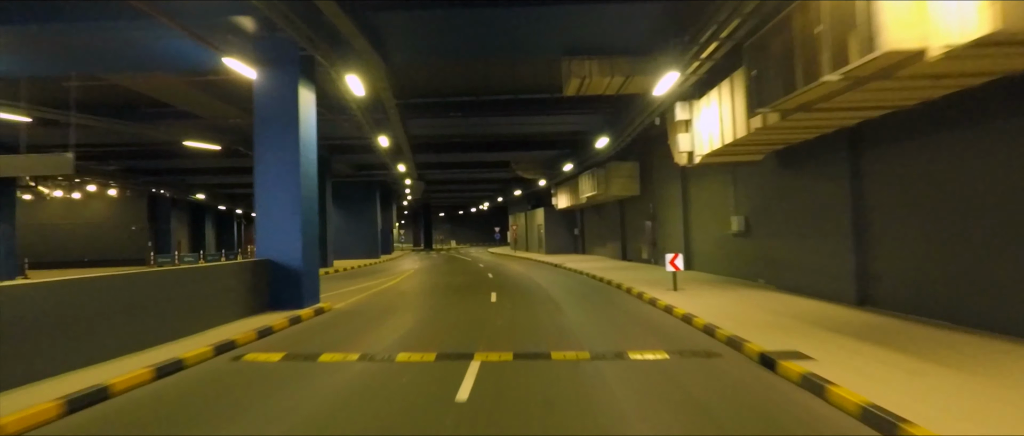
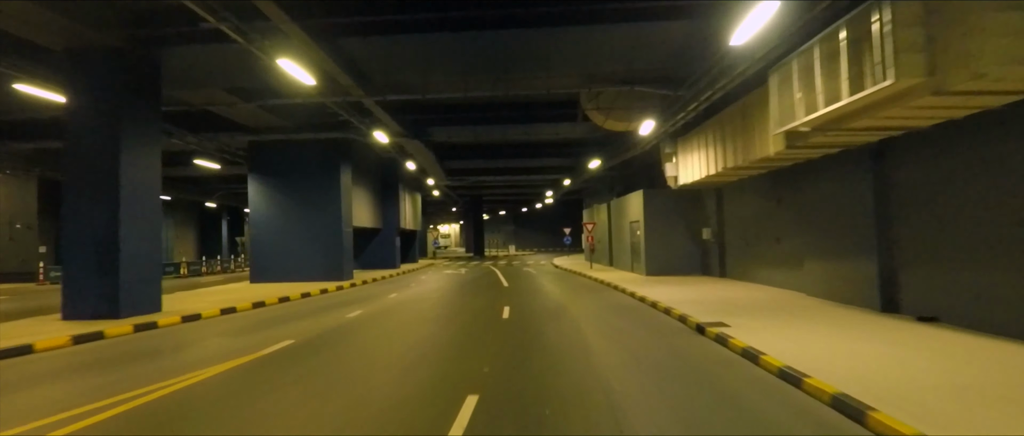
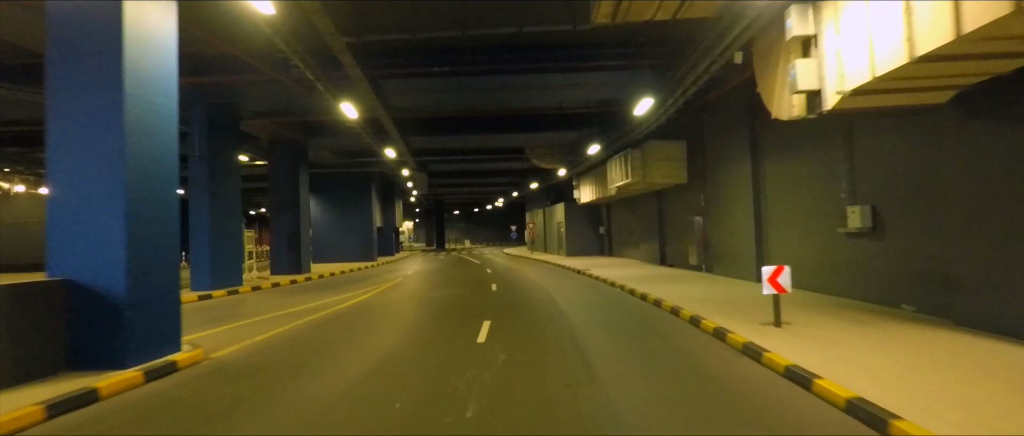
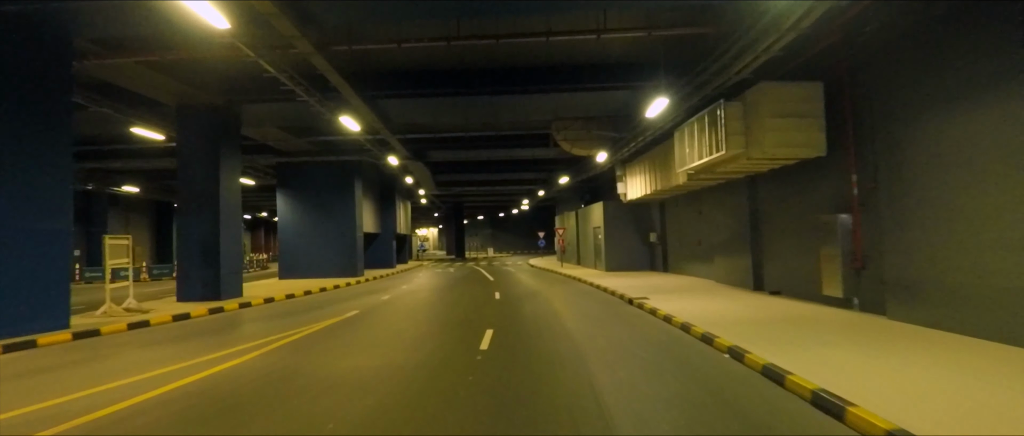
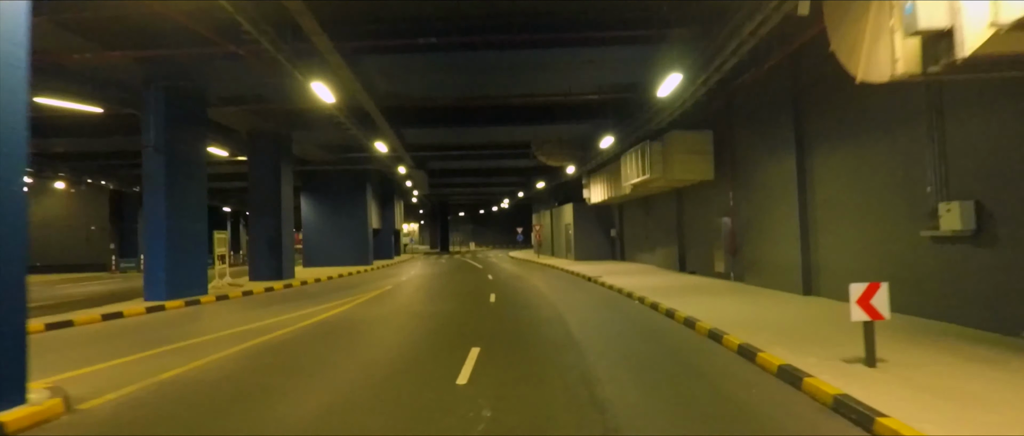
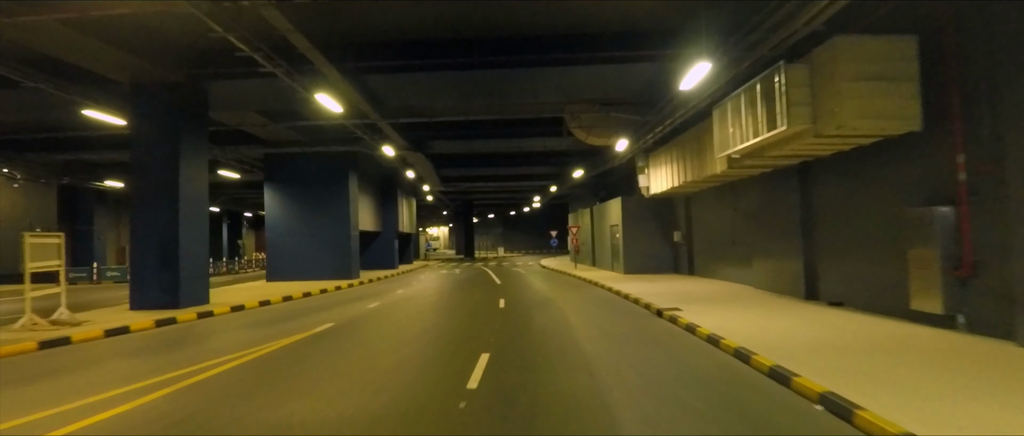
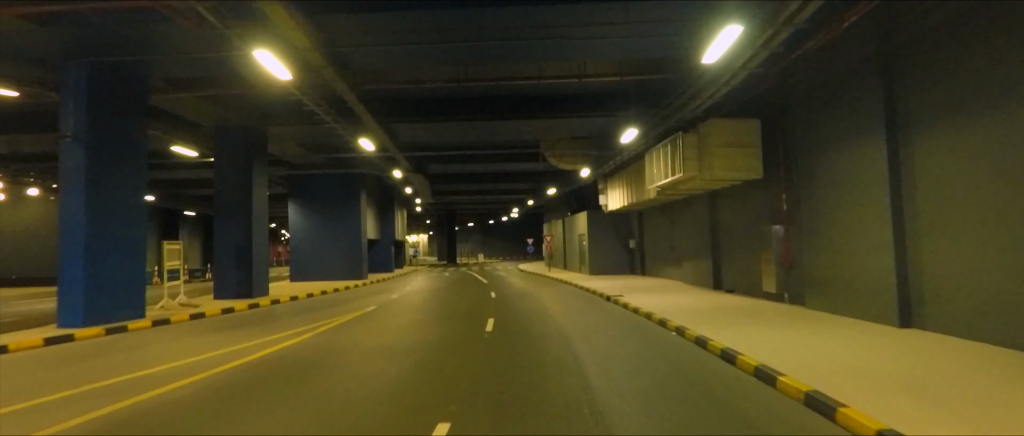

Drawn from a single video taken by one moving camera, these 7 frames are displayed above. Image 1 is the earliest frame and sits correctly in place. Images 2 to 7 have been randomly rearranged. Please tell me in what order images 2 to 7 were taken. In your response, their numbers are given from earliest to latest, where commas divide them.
3, 5, 7, 4, 6, 2
